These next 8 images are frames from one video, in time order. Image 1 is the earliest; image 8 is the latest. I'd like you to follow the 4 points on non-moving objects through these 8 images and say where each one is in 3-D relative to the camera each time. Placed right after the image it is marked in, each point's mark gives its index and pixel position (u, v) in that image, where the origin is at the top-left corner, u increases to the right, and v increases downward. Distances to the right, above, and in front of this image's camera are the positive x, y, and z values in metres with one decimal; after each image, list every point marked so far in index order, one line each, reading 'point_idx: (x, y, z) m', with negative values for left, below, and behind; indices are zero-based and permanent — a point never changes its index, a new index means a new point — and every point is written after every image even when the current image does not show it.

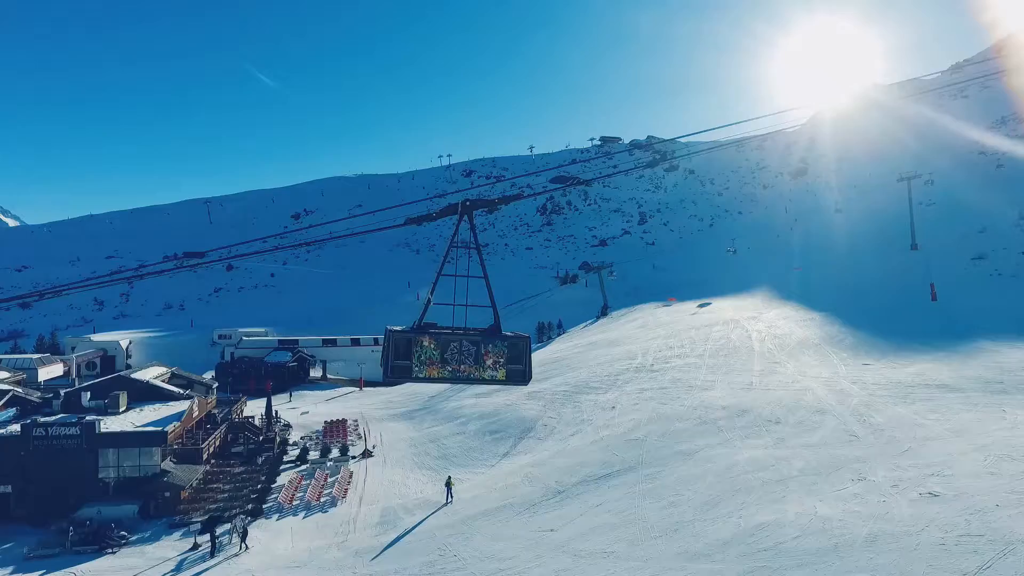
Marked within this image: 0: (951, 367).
0: (+13.2, -2.4, +19.2) m
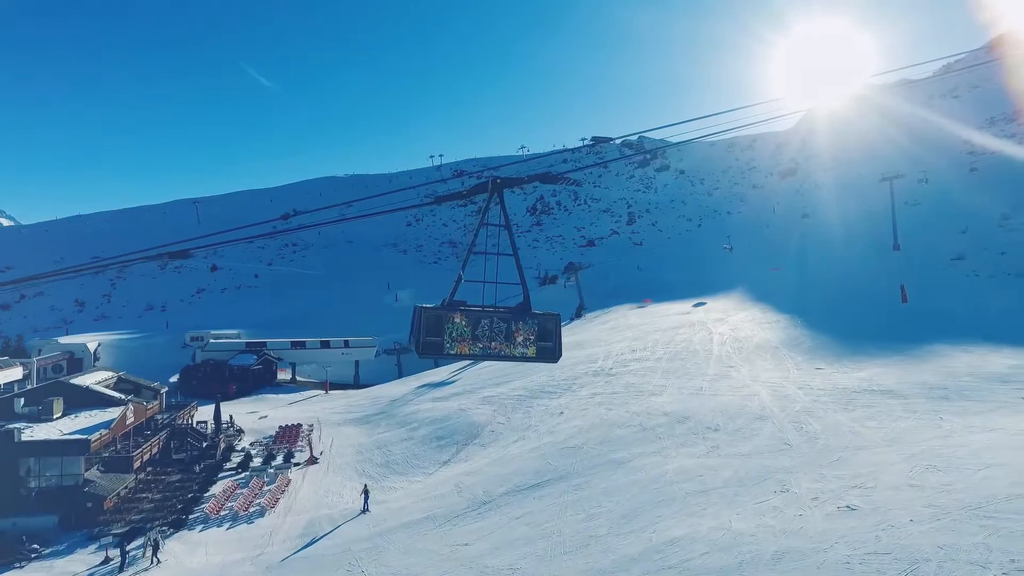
0: (+11.4, -2.5, +18.7) m
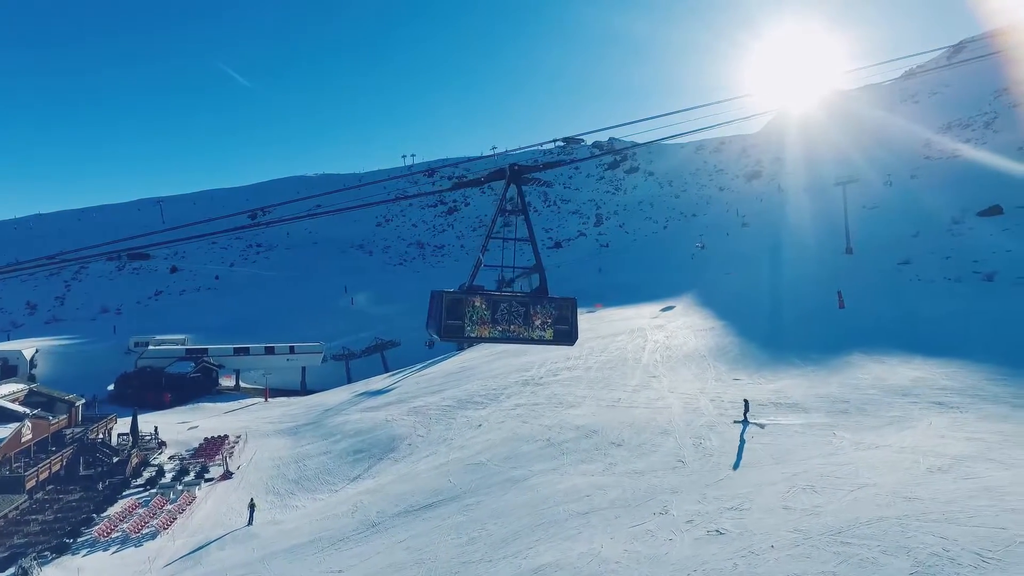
0: (+8.7, -2.8, +18.7) m
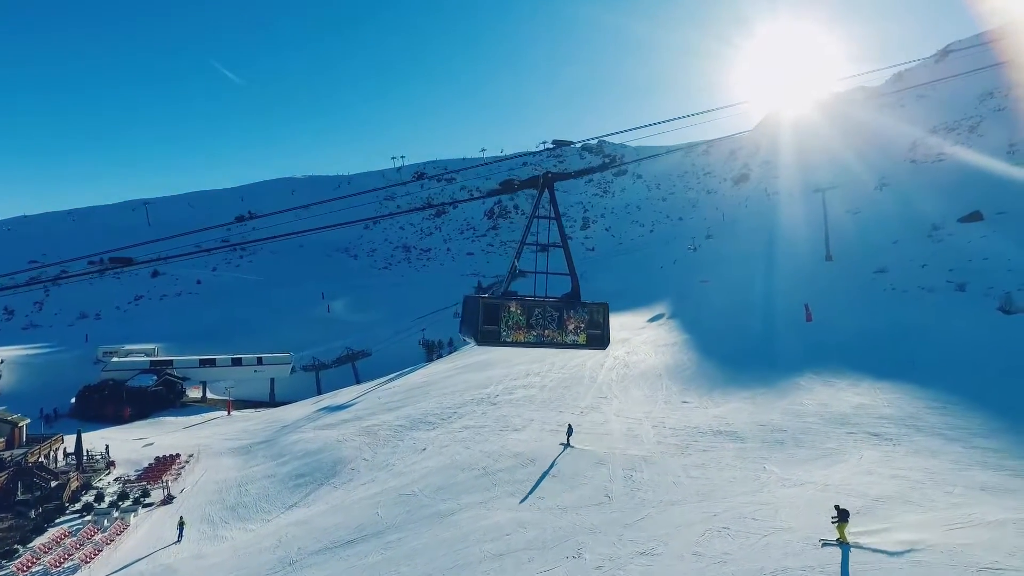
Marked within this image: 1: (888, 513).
0: (+7.0, -3.5, +18.4) m
1: (+6.8, -4.0, +11.5) m
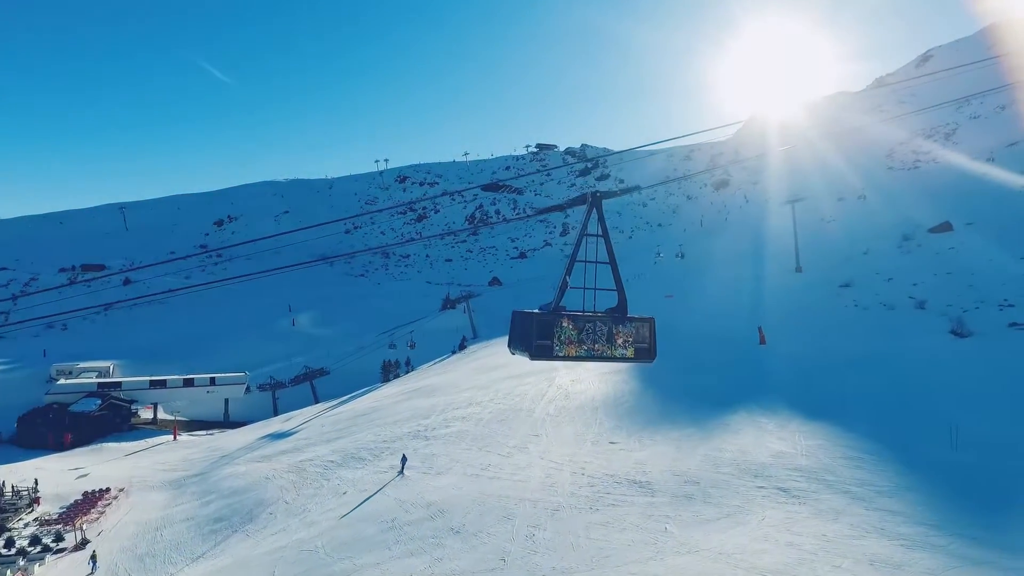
0: (+4.6, -4.7, +18.0) m
1: (+4.5, -5.2, +11.0) m
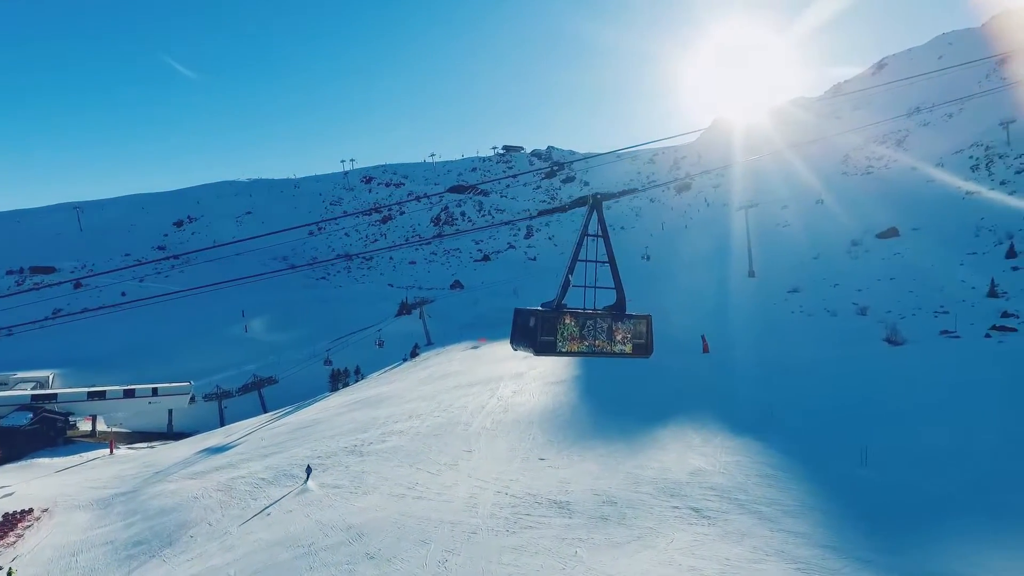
0: (+2.4, -5.2, +18.0) m
1: (+2.7, -5.7, +11.0) m
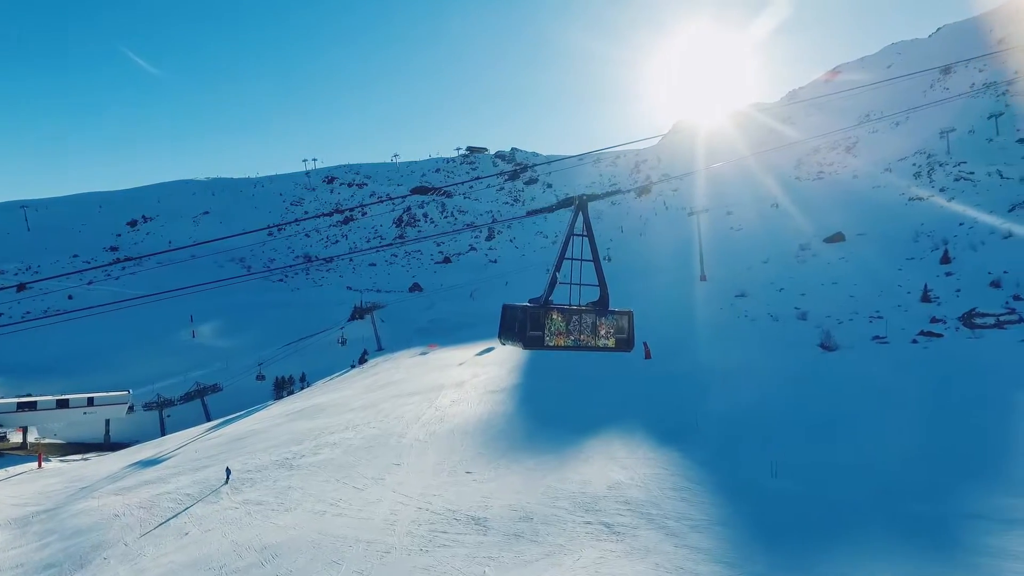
0: (+0.2, -5.6, +18.0) m
1: (+0.8, -6.1, +11.1) m
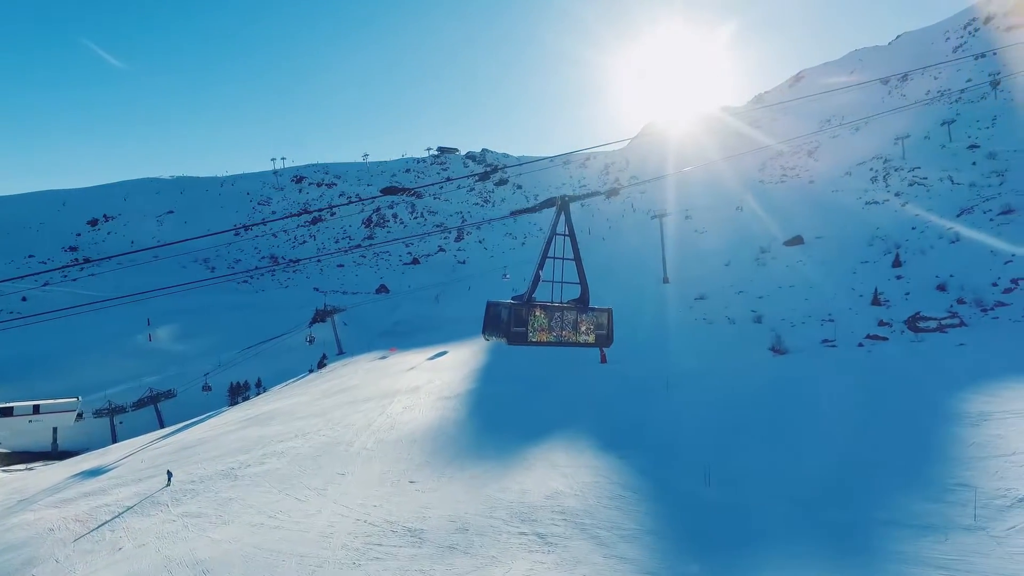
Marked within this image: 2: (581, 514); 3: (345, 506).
0: (-1.5, -5.9, +17.9) m
1: (-0.6, -6.4, +11.0) m
2: (+1.8, -5.6, +16.0) m
3: (-4.9, -6.4, +18.8) m
